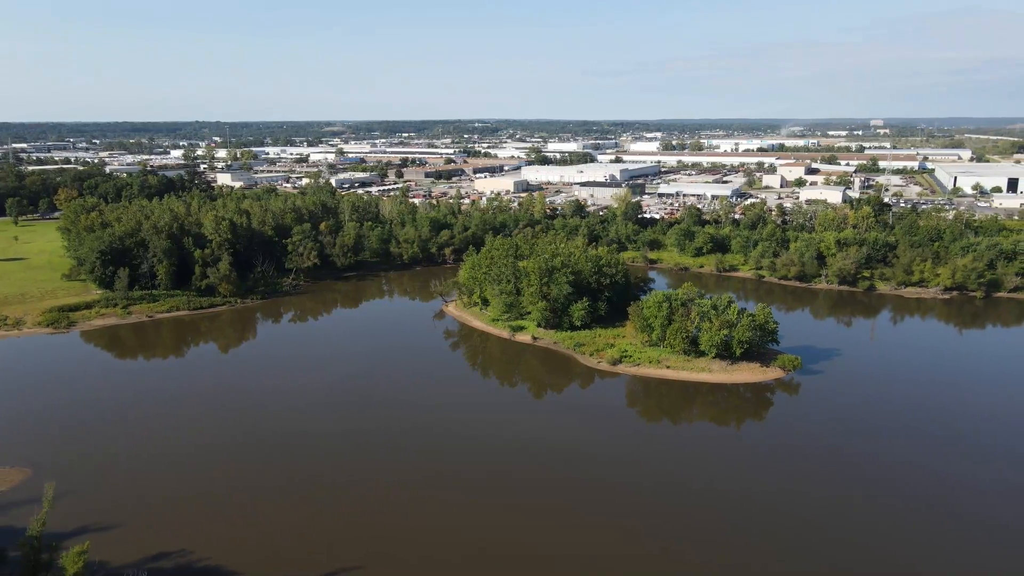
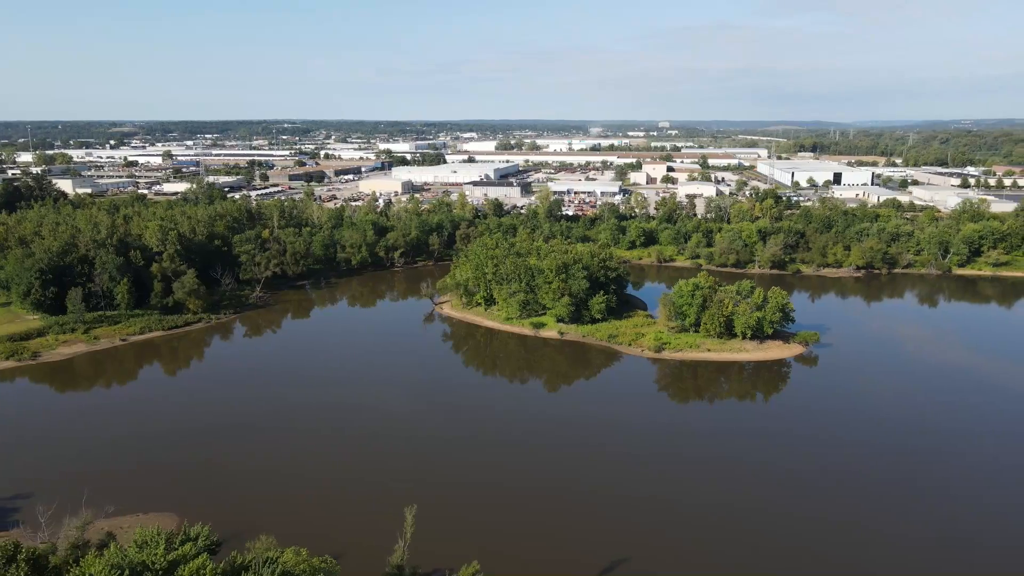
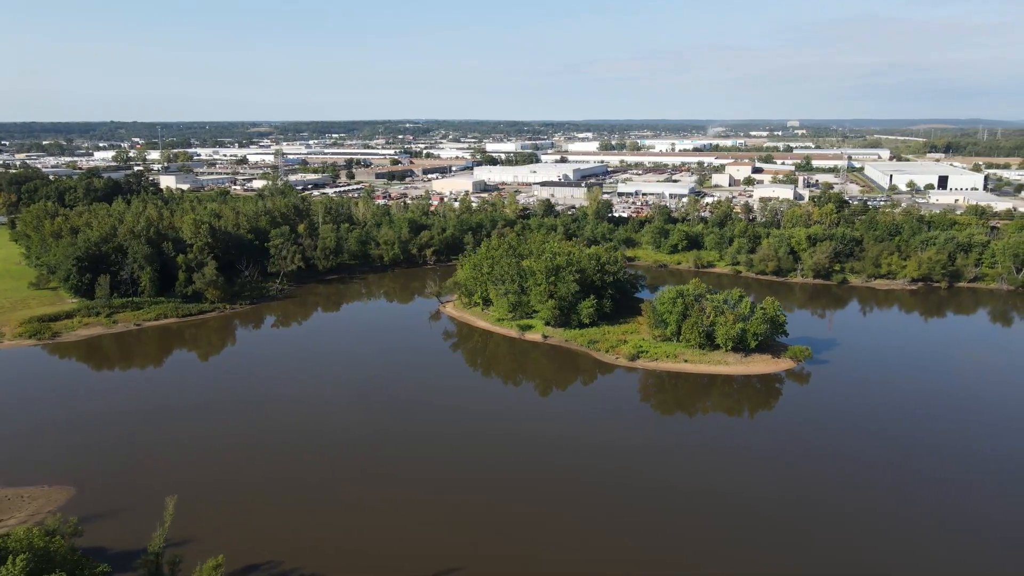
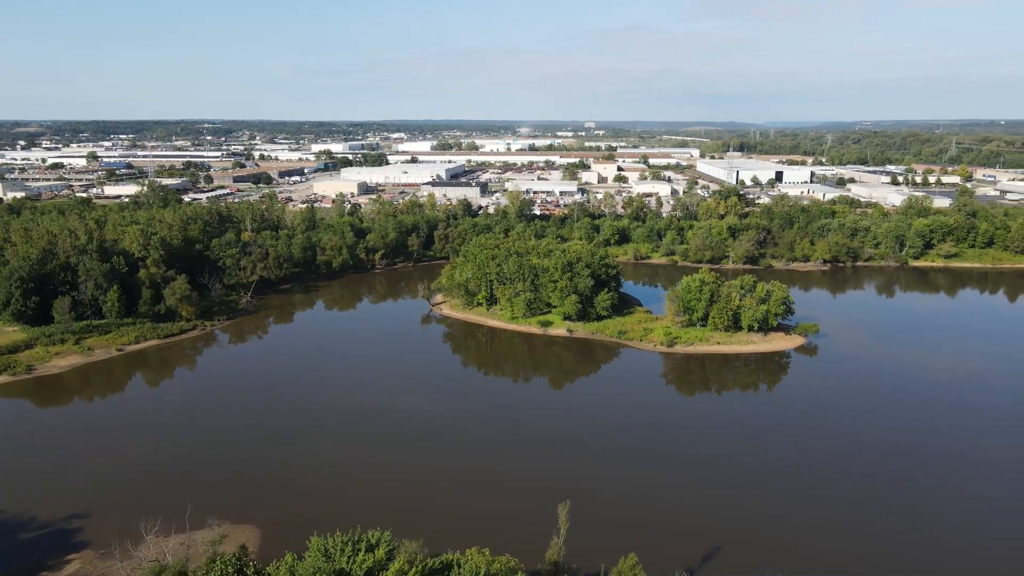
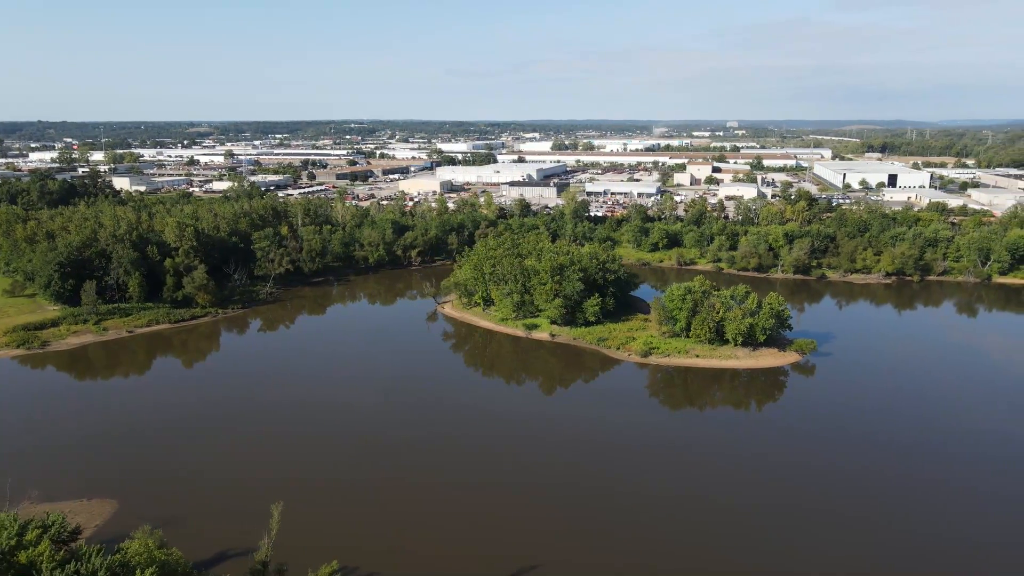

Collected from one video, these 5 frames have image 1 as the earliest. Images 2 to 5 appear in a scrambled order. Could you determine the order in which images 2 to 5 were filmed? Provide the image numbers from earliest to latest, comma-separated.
3, 5, 2, 4
